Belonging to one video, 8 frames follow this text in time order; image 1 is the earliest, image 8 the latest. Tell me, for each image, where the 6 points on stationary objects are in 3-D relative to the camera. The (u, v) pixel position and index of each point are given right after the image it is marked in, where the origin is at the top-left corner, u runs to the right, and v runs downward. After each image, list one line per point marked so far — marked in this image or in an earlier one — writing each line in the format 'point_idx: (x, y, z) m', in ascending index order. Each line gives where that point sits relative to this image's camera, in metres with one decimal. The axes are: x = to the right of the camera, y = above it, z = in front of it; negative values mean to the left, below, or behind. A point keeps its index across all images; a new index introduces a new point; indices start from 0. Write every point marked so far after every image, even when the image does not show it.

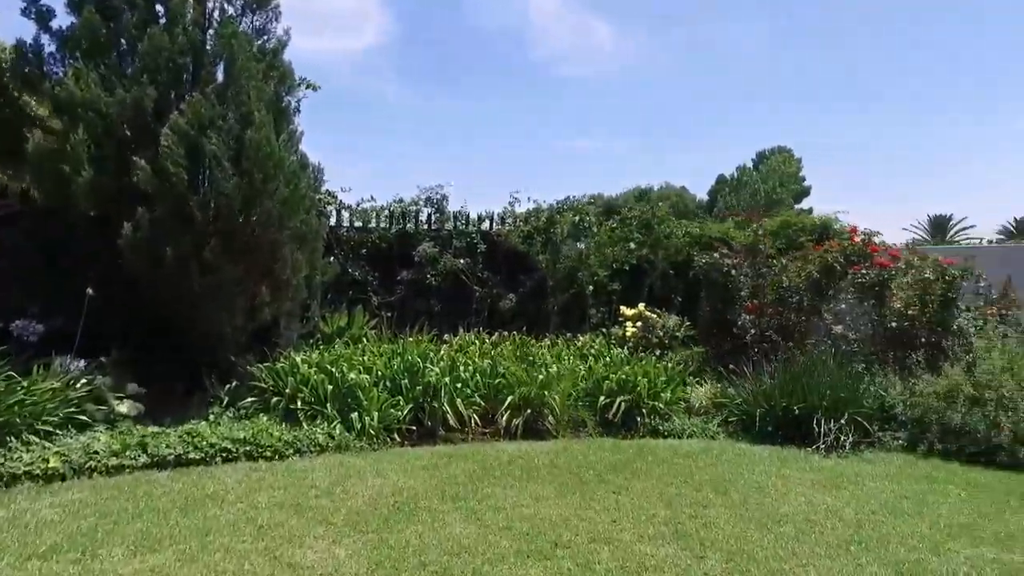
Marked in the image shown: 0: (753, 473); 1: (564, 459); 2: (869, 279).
0: (+2.4, -1.9, +6.8) m
1: (+0.6, -1.8, +7.2) m
2: (+5.2, +0.1, +9.6) m
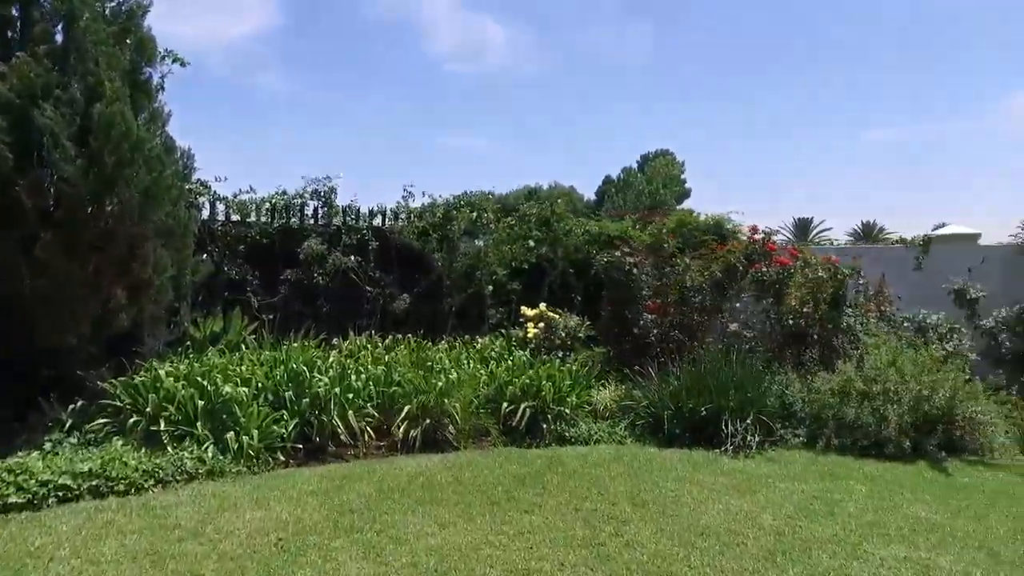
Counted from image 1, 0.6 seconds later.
0: (+1.5, -1.9, +6.5) m
1: (-0.4, -1.9, +6.6) m
2: (+3.7, +0.1, +9.7) m
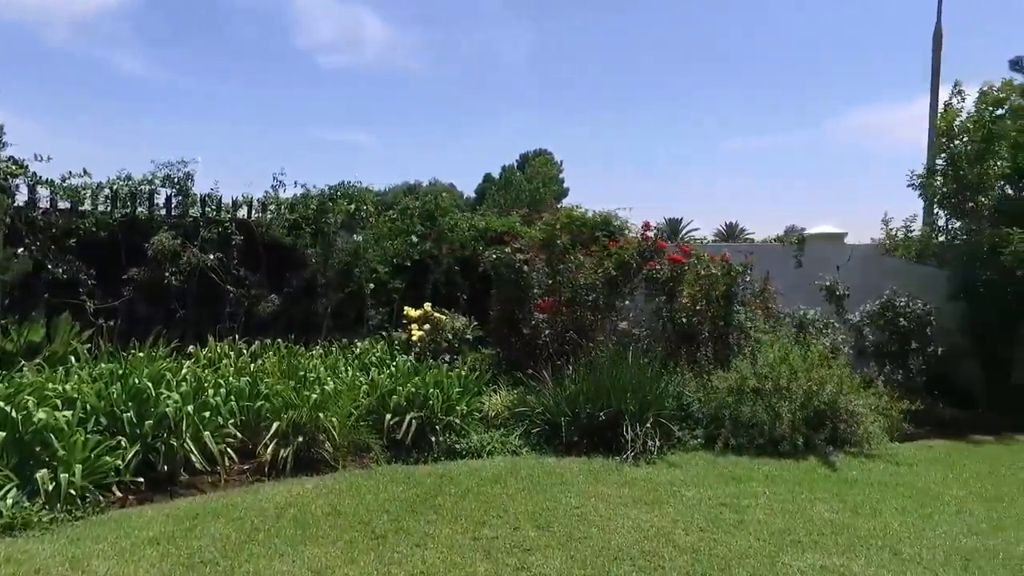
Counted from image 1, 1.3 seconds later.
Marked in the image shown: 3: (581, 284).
0: (+0.5, -1.9, +6.0) m
1: (-1.4, -1.8, +5.8) m
2: (+2.1, +0.2, +9.5) m
3: (+1.0, 0.0, +9.6) m
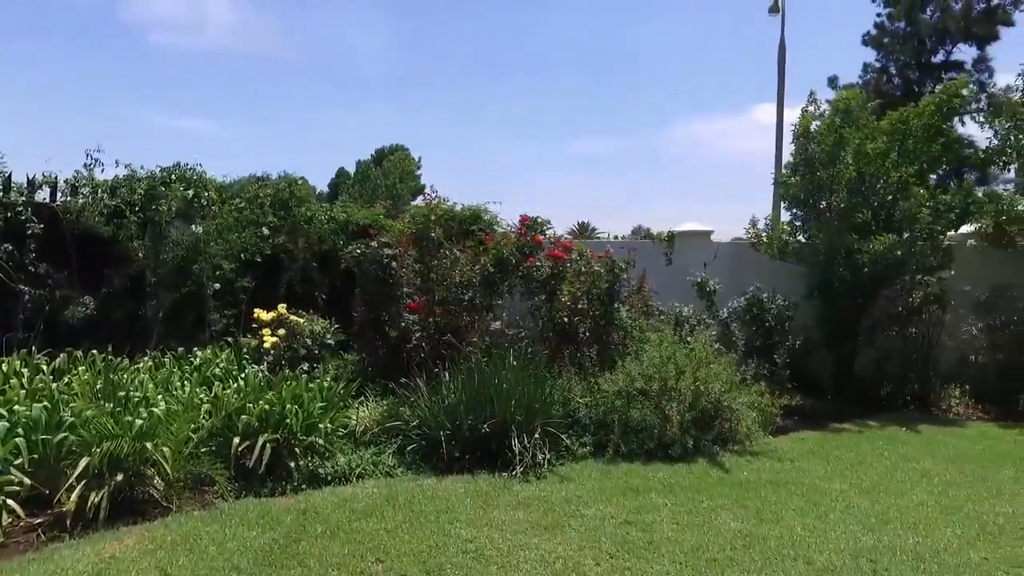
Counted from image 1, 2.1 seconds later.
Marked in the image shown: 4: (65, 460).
0: (-0.4, -1.9, +5.2) m
1: (-2.2, -1.8, +4.6) m
2: (+0.4, +0.2, +9.0) m
3: (-0.7, +0.1, +8.8) m
4: (-3.7, -1.4, +5.6) m
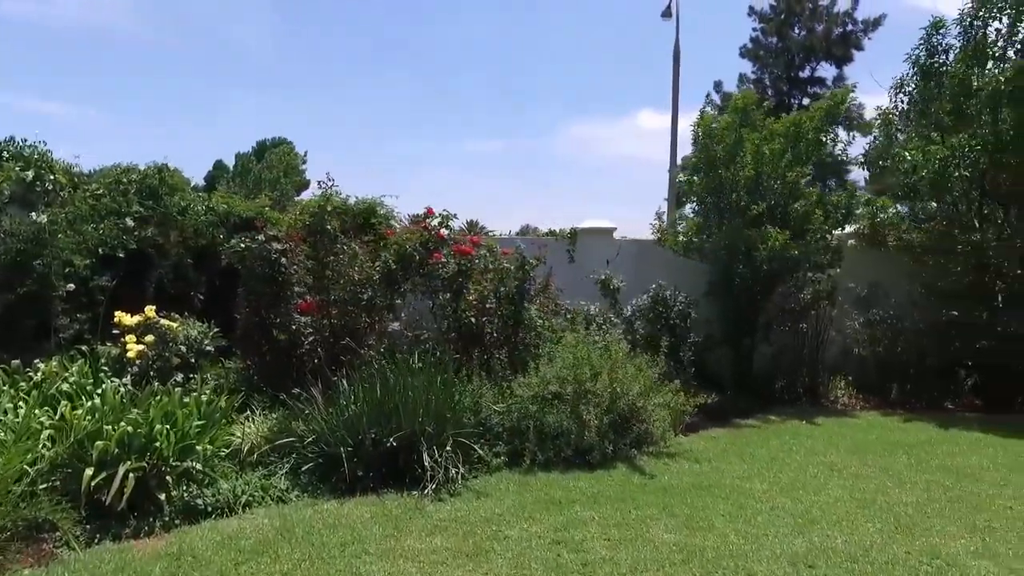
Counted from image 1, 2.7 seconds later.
0: (-1.0, -1.9, +4.5) m
1: (-2.7, -1.8, +3.6) m
2: (-0.8, +0.2, +8.4) m
3: (-1.9, +0.1, +8.1) m
4: (-4.3, -1.4, +4.3) m
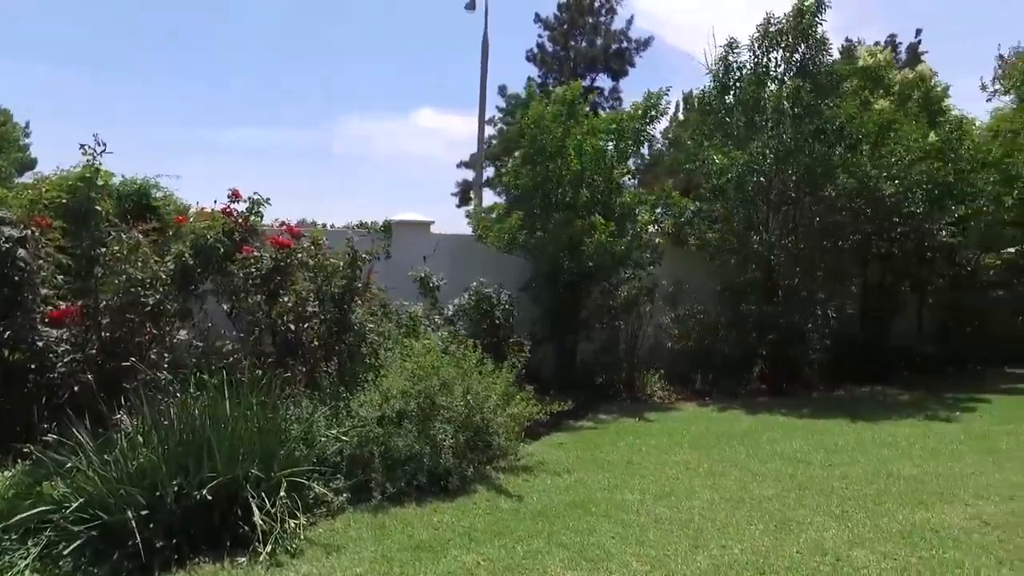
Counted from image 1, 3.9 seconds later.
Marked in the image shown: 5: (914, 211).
0: (-1.4, -1.9, +3.1) m
1: (-2.7, -1.9, +1.7) m
2: (-2.5, +0.2, +6.8) m
3: (-3.5, +0.1, +6.1) m
4: (-4.5, -1.5, +1.8) m
5: (+7.5, +1.4, +12.5) m
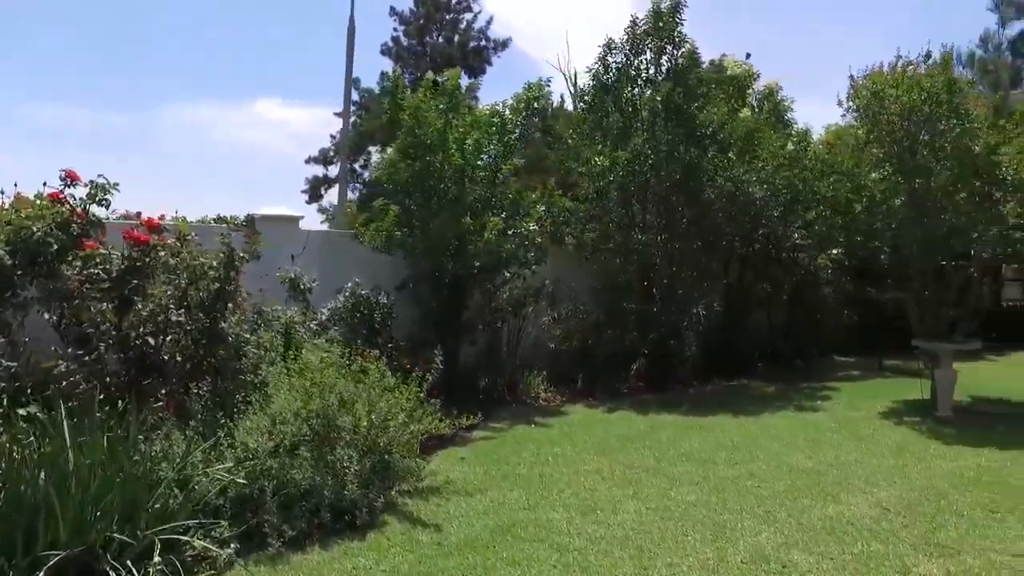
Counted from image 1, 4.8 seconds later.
0: (-1.4, -1.9, +2.1) m
1: (-2.3, -1.9, +0.4) m
2: (-3.3, +0.2, +5.5) m
3: (-4.1, 0.0, +4.6) m
4: (-4.1, -1.5, +0.2) m
5: (+5.2, +1.5, +13.3) m
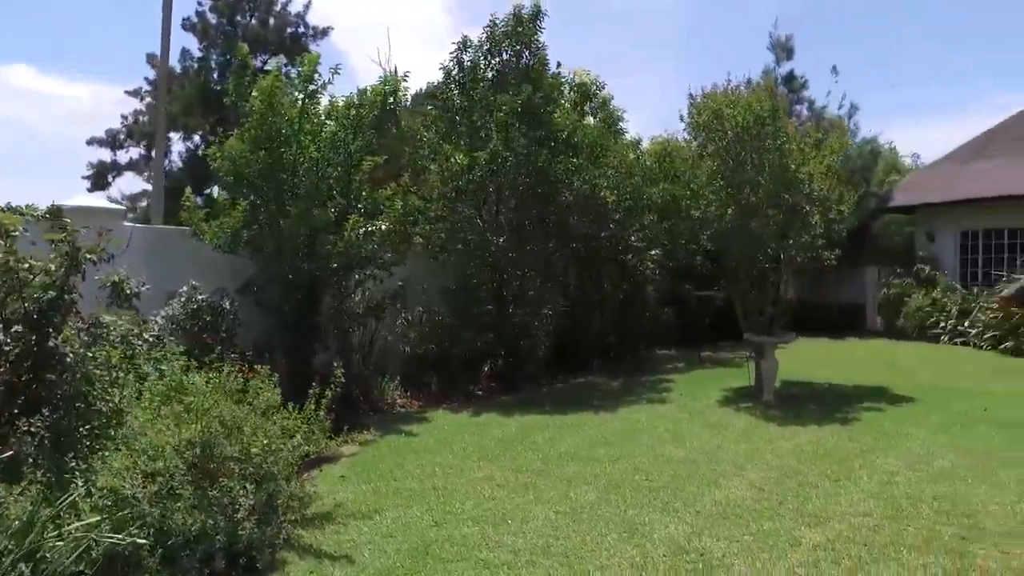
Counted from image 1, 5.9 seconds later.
0: (-1.0, -1.9, +1.5) m
1: (-1.4, -2.0, -0.4) m
2: (-3.8, +0.1, +4.2) m
3: (-4.3, -0.1, +3.1) m
4: (-3.1, -1.6, -1.1) m
5: (+2.1, +1.5, +14.1) m
